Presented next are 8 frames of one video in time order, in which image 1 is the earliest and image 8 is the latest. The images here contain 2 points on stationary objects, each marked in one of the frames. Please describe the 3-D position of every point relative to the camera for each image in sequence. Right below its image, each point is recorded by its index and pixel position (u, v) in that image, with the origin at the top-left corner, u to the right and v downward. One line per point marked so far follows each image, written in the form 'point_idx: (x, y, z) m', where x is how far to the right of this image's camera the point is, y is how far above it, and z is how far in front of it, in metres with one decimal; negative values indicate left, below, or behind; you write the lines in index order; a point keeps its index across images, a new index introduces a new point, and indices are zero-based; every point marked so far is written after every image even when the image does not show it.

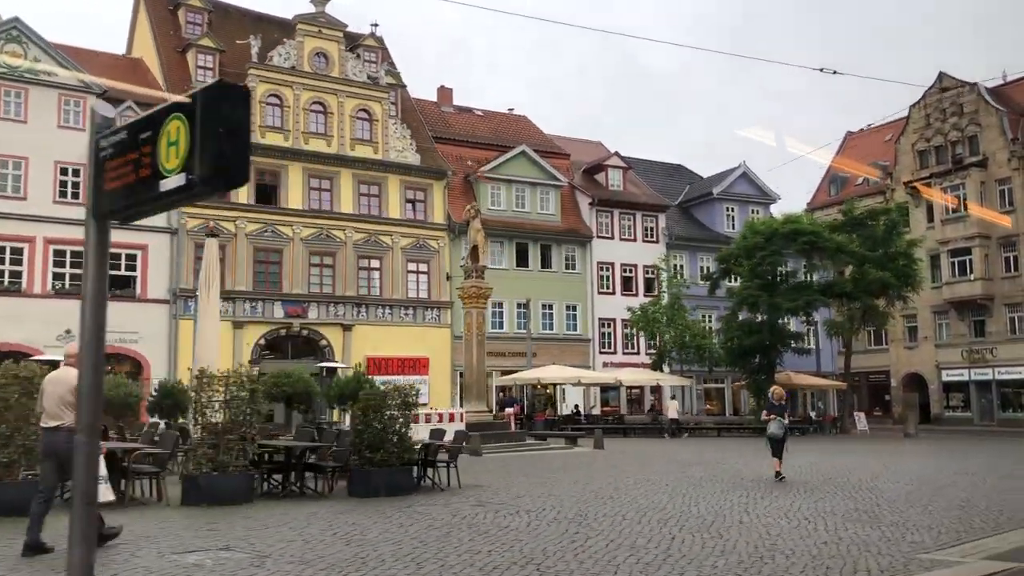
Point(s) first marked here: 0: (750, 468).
0: (+5.0, -3.9, +19.9) m
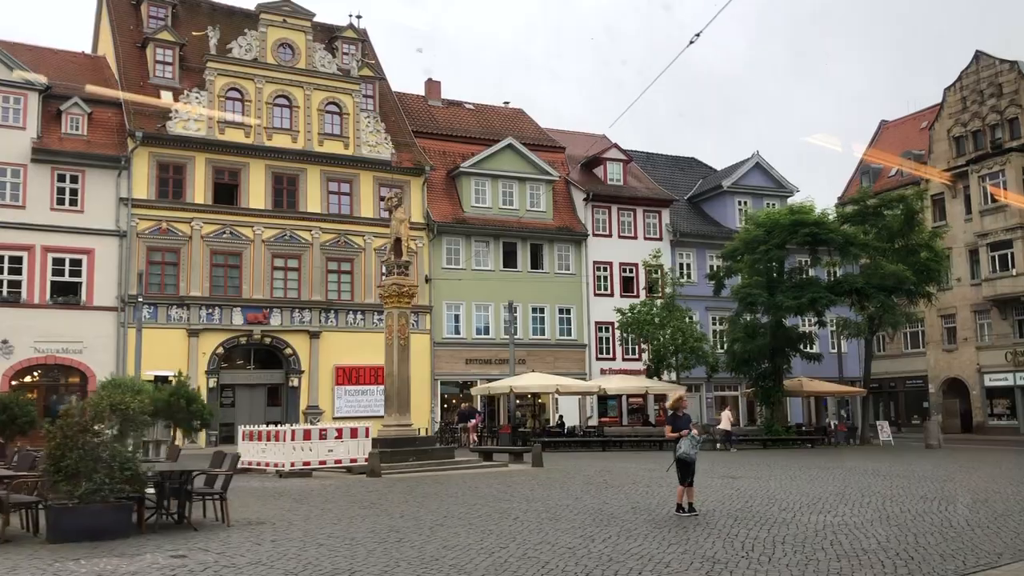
0: (+2.6, -3.6, +16.5) m
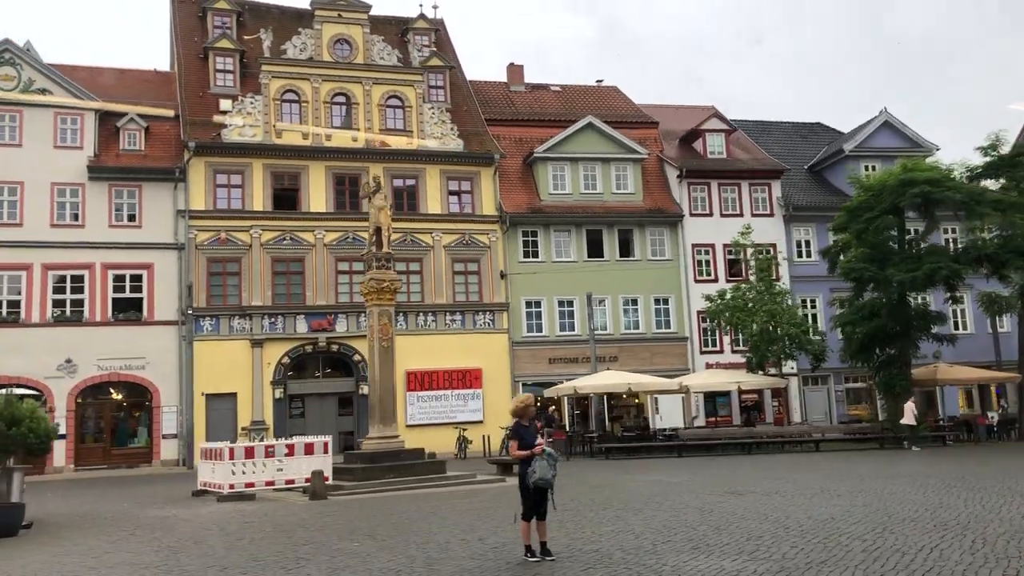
0: (+1.0, -3.2, +12.9) m
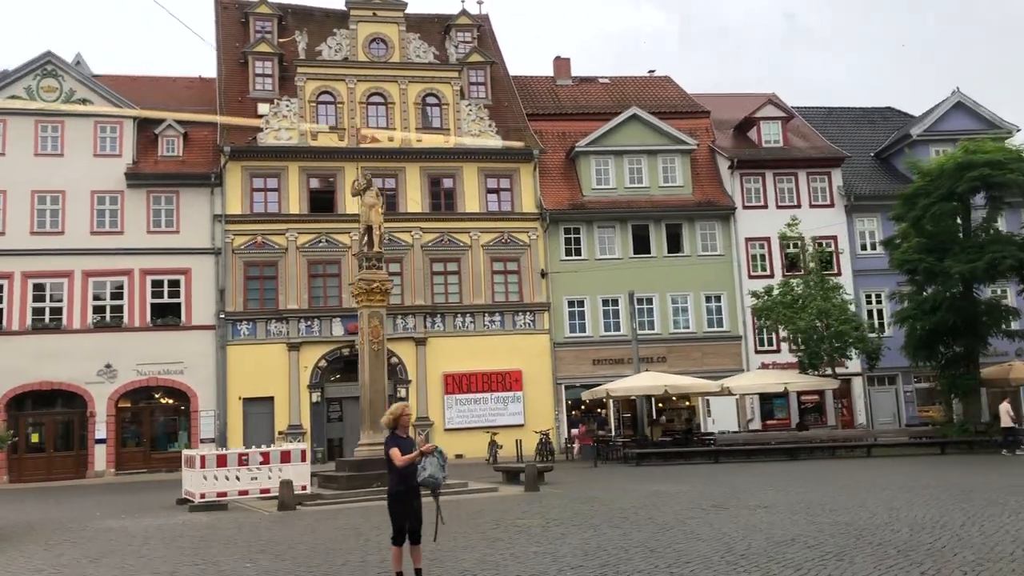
0: (+0.1, -3.2, +11.7) m
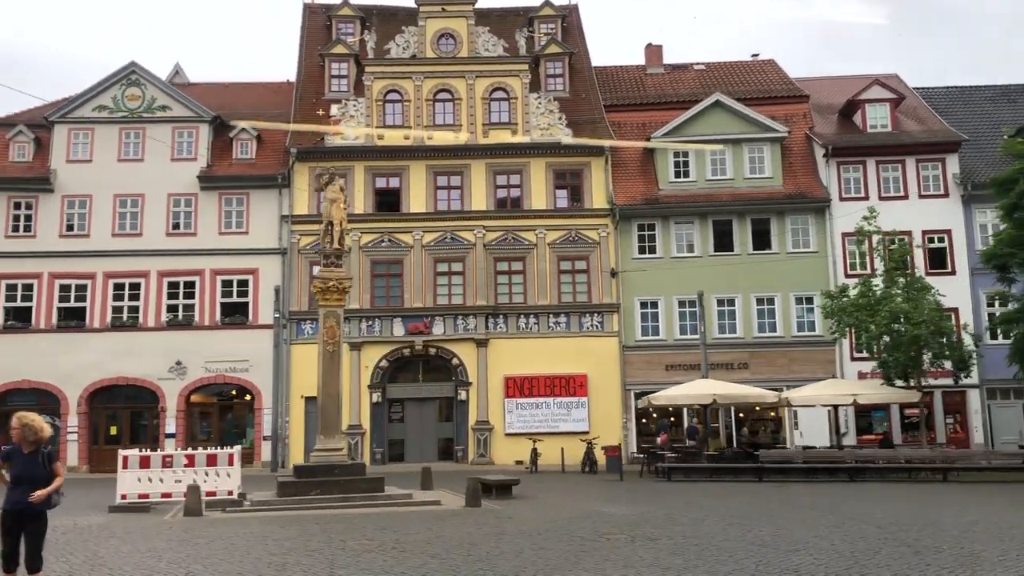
0: (-2.5, -3.1, +10.4) m
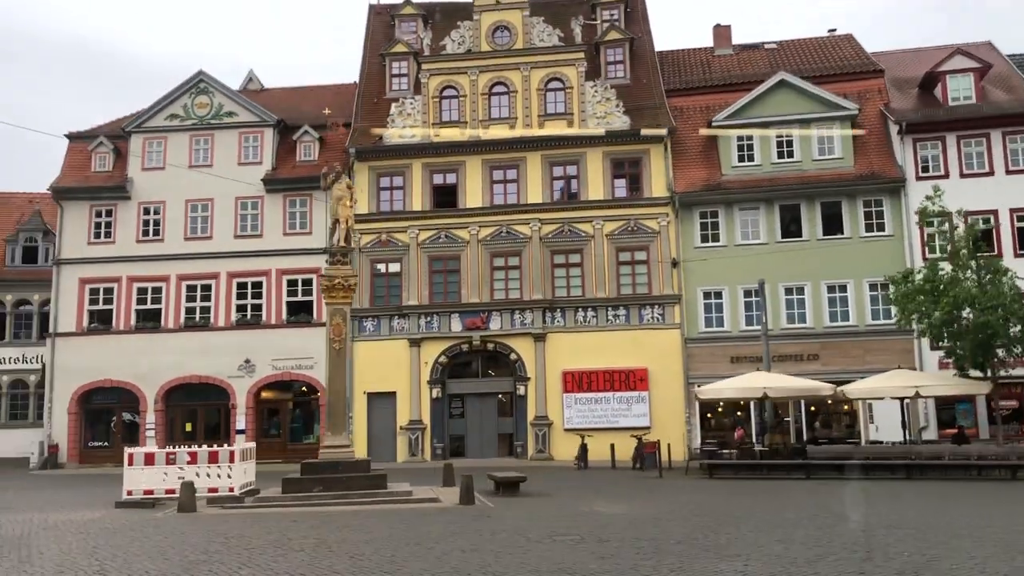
0: (-3.5, -3.1, +10.4) m
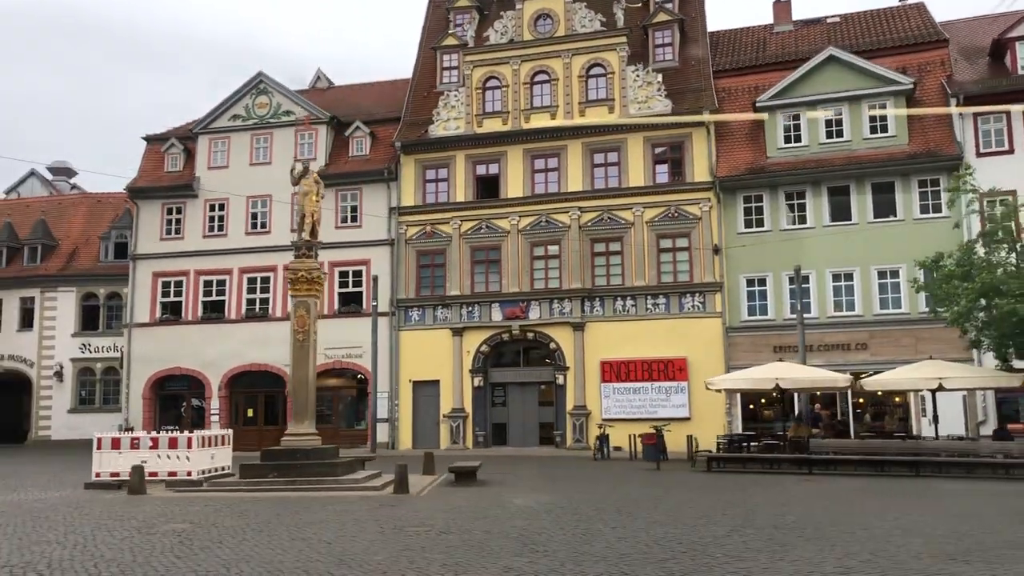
0: (-5.8, -3.1, +11.1) m
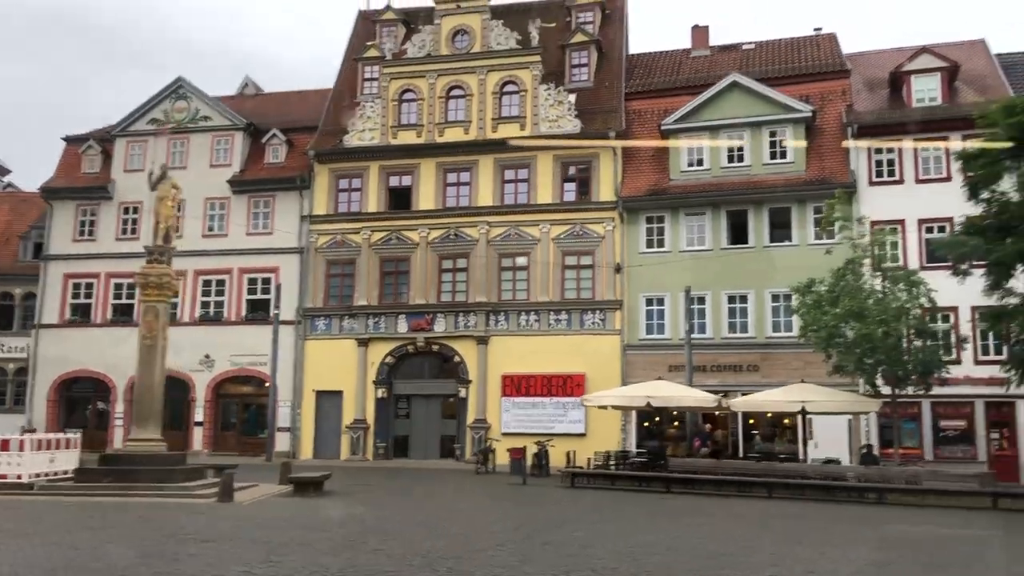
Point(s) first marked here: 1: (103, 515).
0: (-8.8, -3.1, +11.1) m
1: (-6.3, -3.6, +14.6) m
